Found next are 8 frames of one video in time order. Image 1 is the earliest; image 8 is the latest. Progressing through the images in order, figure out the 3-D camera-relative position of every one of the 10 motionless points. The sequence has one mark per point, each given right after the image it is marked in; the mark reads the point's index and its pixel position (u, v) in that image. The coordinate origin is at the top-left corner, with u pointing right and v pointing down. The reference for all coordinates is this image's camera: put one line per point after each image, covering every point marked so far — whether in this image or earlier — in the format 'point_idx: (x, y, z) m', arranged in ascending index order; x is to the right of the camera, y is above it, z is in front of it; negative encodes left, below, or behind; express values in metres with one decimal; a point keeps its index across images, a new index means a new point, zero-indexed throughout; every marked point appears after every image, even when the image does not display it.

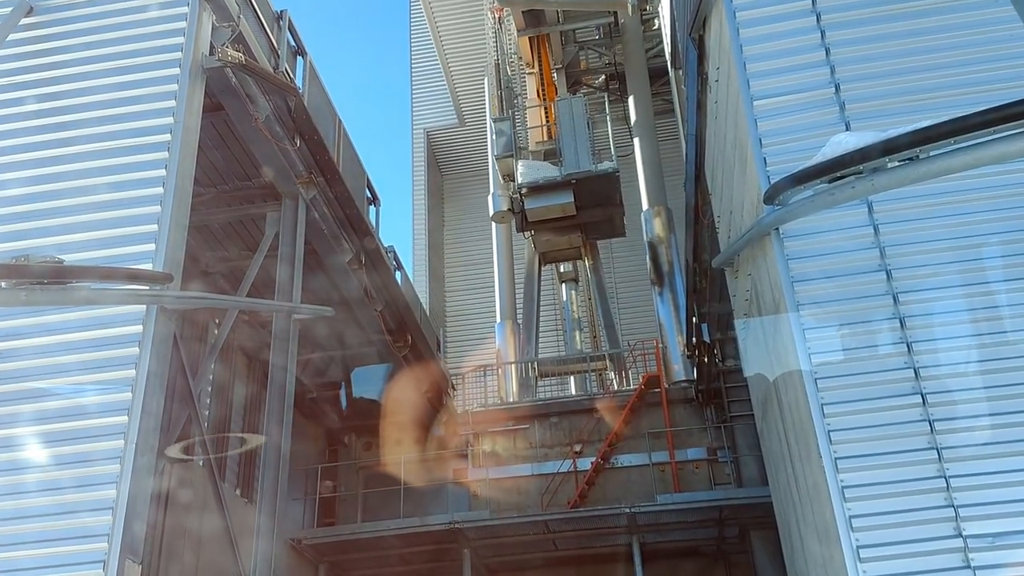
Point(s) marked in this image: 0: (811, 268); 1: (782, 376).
0: (+1.9, +0.1, +5.6) m
1: (+1.9, -0.6, +6.3) m
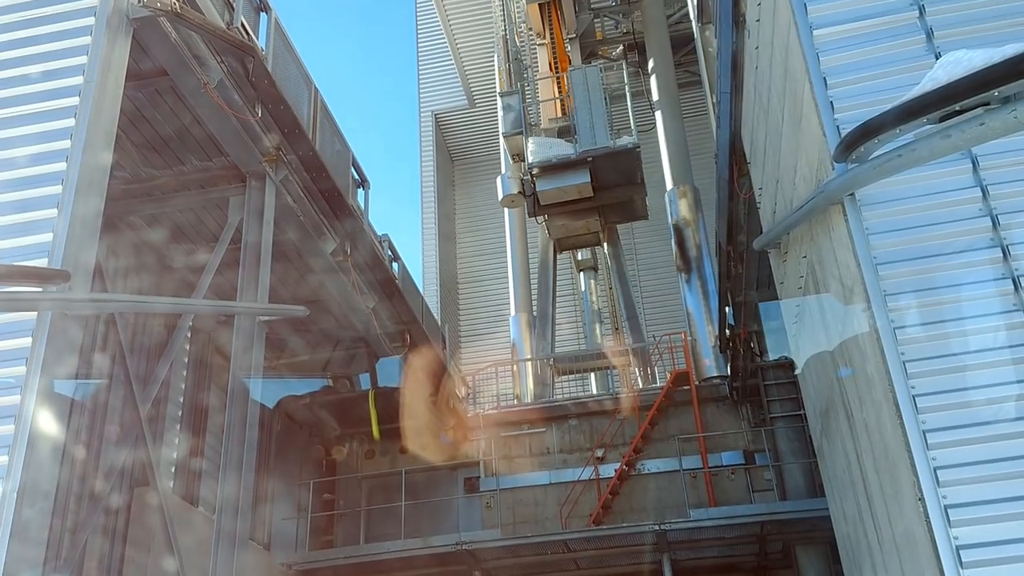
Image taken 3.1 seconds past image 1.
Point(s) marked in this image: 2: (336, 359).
0: (+1.8, +0.2, +4.3) m
1: (+1.9, -0.5, +4.9) m
2: (-1.7, -0.6, +10.7) m
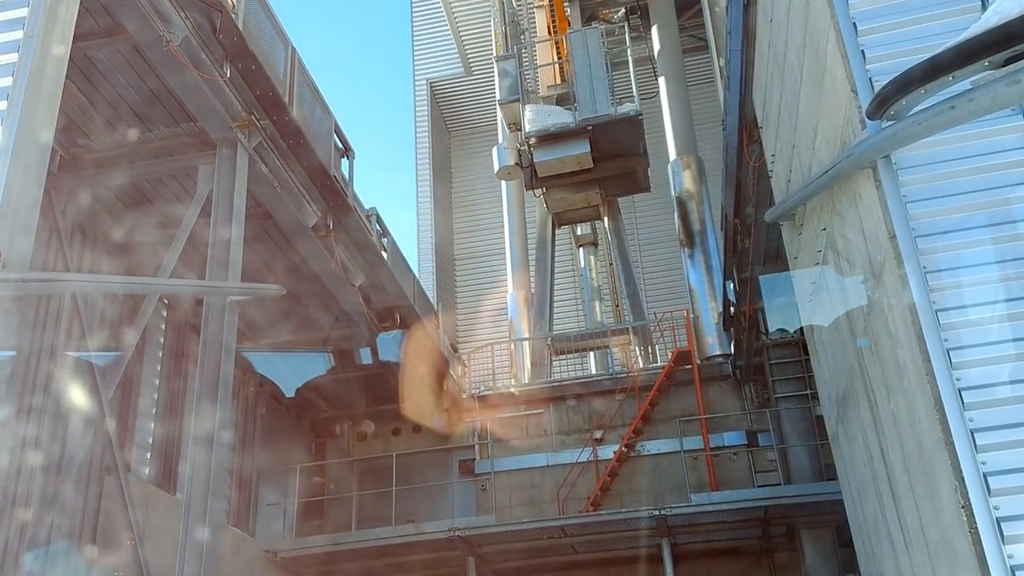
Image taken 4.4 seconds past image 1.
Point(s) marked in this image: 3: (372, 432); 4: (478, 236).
0: (+1.8, +0.3, +3.7) m
1: (+1.8, -0.4, +4.4) m
2: (-1.8, -0.3, +10.2) m
3: (-2.0, -2.0, +12.6) m
4: (-0.7, +1.1, +19.8) m
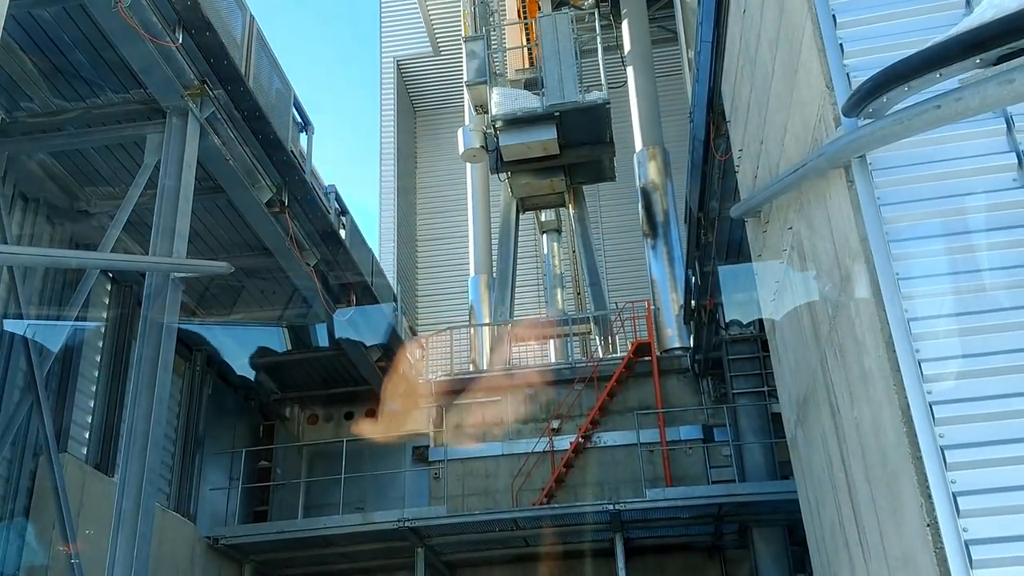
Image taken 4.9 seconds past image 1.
0: (+1.6, +0.3, +3.6) m
1: (+1.6, -0.4, +4.3) m
2: (-2.2, -0.1, +9.9) m
3: (-2.6, -1.7, +12.3) m
4: (-1.5, +1.5, +19.5) m
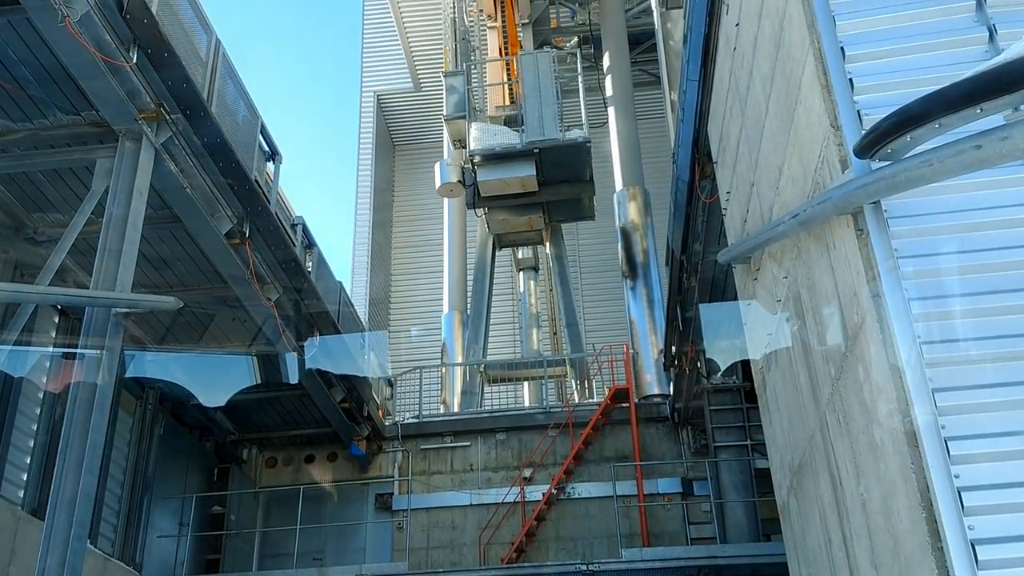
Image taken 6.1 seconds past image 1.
0: (+1.5, 0.0, +3.2) m
1: (+1.4, -0.7, +3.9) m
2: (-2.5, -0.5, +9.4) m
3: (-2.9, -2.2, +11.7) m
4: (-2.0, +0.7, +19.1) m
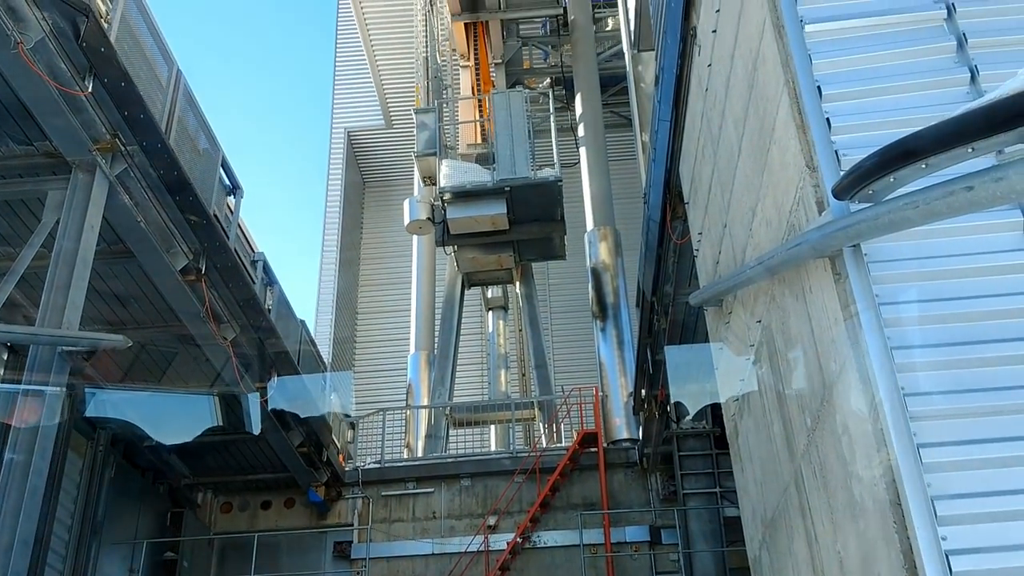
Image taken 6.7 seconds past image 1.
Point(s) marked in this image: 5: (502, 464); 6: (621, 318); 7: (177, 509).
0: (+1.3, -0.1, +3.0) m
1: (+1.3, -0.9, +3.7) m
2: (-2.9, -0.9, +9.0) m
3: (-3.4, -2.7, +11.3) m
4: (-2.6, -0.1, +18.8) m
5: (-0.1, -2.2, +11.2) m
6: (+1.4, -0.4, +11.7) m
7: (-4.0, -2.7, +11.0) m
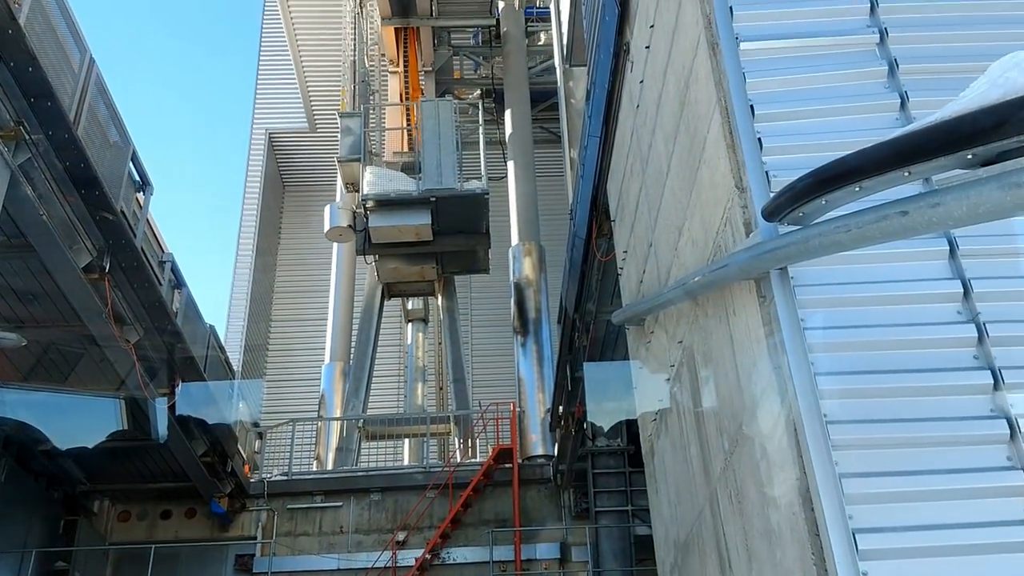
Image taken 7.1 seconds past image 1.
0: (+1.1, -0.2, +3.0) m
1: (+0.9, -1.0, +3.6) m
2: (-3.6, -0.8, +8.6) m
3: (-4.4, -2.6, +10.8) m
4: (-4.2, -0.2, +18.4) m
5: (-1.2, -2.3, +11.0) m
6: (+0.4, -0.6, +11.6) m
7: (-5.0, -2.6, +10.4) m
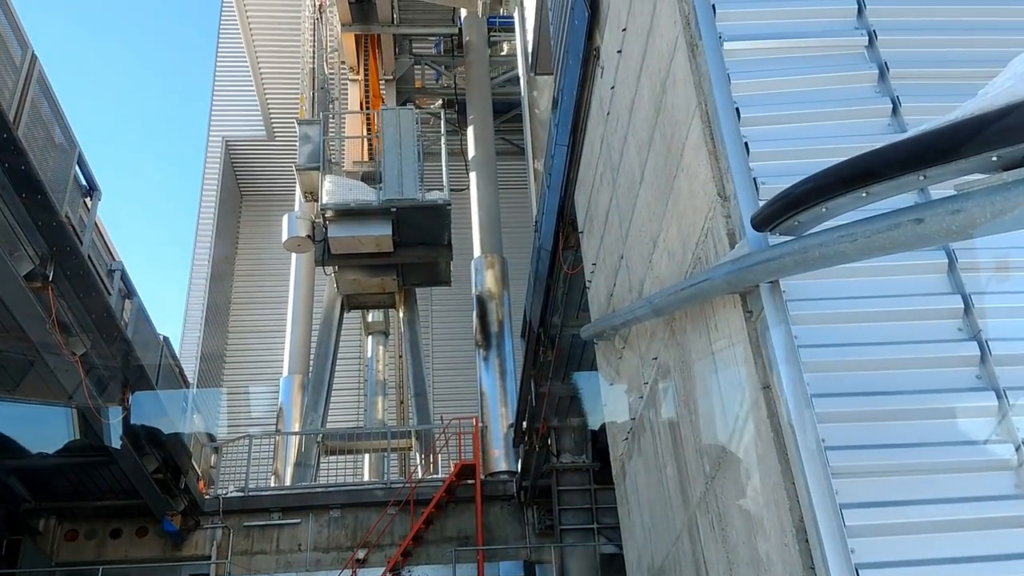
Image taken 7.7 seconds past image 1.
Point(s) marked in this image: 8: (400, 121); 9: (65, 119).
0: (+1.0, -0.3, +2.8) m
1: (+0.8, -1.0, +3.4) m
2: (-4.0, -0.9, +8.2) m
3: (-4.9, -2.8, +10.3) m
4: (-5.0, -0.4, +17.9) m
5: (-1.6, -2.4, +10.7) m
6: (-0.1, -0.7, +11.4) m
7: (-5.4, -2.7, +9.9) m
8: (-1.5, +2.3, +12.5) m
9: (-3.6, +1.3, +7.3) m
